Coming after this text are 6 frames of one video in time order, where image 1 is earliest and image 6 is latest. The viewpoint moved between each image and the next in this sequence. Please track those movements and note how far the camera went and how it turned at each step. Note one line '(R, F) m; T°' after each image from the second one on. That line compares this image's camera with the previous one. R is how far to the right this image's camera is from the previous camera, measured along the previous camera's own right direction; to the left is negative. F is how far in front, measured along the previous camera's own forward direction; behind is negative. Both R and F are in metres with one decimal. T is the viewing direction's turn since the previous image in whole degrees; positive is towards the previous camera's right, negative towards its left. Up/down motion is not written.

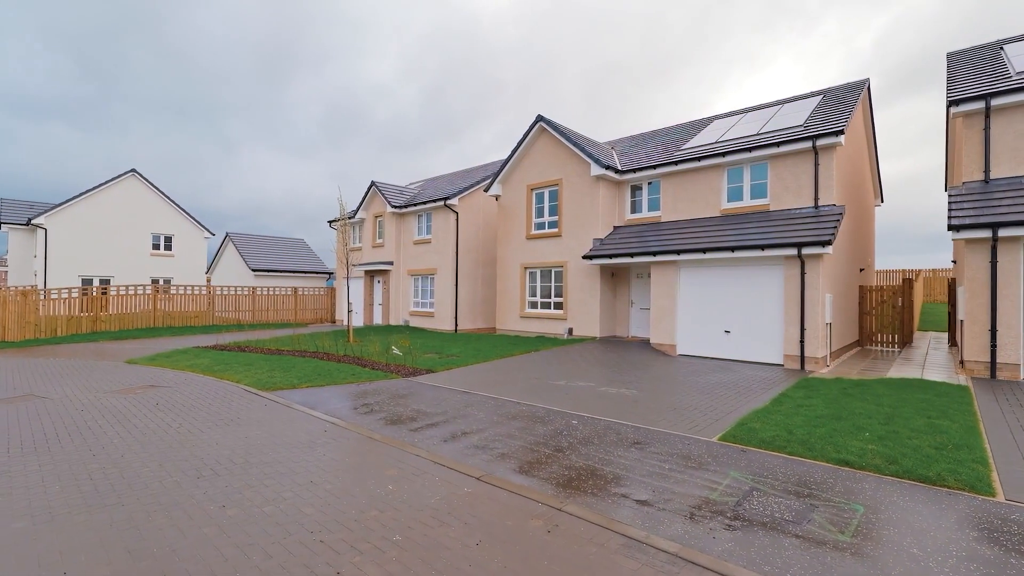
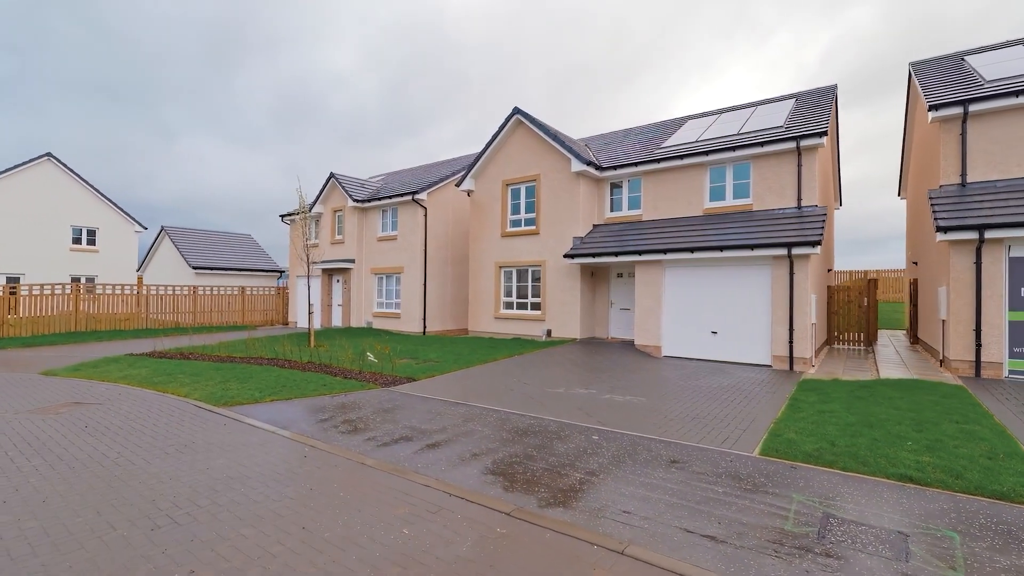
(-0.9, +0.9) m; +6°
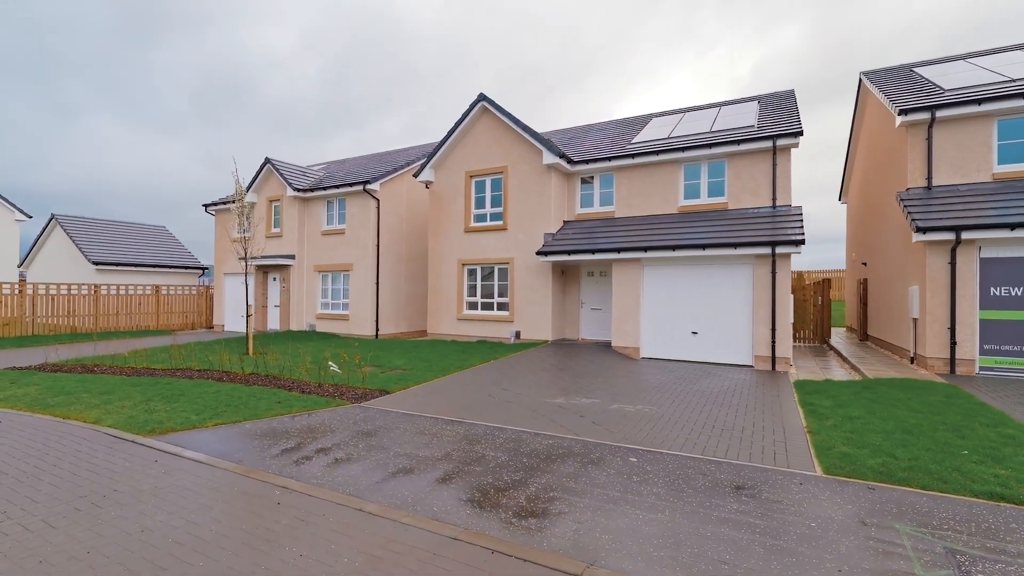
(-1.1, +1.2) m; +8°
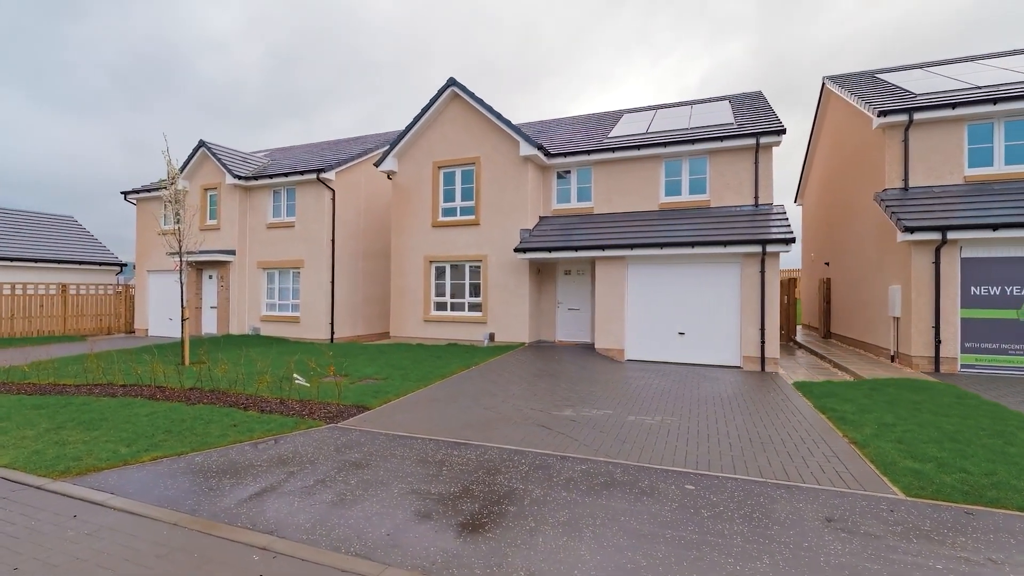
(-1.0, +1.1) m; +7°
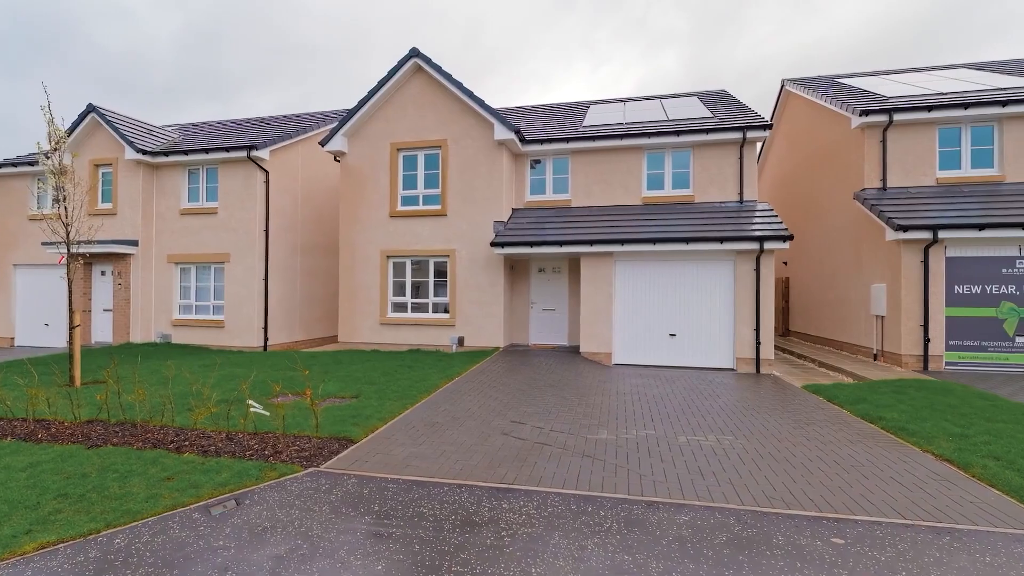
(-1.4, +1.6) m; +9°
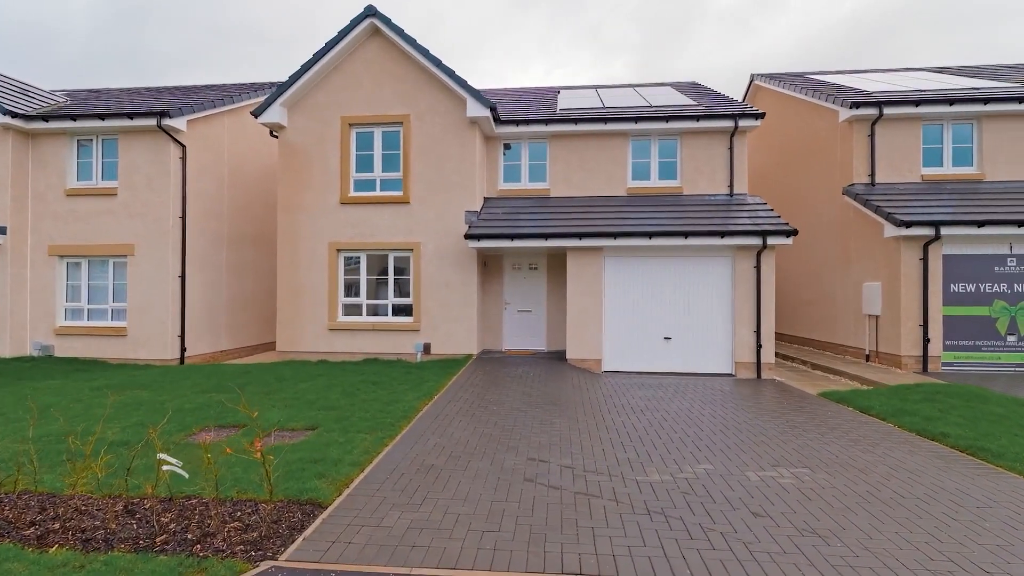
(-0.9, +1.7) m; +8°
